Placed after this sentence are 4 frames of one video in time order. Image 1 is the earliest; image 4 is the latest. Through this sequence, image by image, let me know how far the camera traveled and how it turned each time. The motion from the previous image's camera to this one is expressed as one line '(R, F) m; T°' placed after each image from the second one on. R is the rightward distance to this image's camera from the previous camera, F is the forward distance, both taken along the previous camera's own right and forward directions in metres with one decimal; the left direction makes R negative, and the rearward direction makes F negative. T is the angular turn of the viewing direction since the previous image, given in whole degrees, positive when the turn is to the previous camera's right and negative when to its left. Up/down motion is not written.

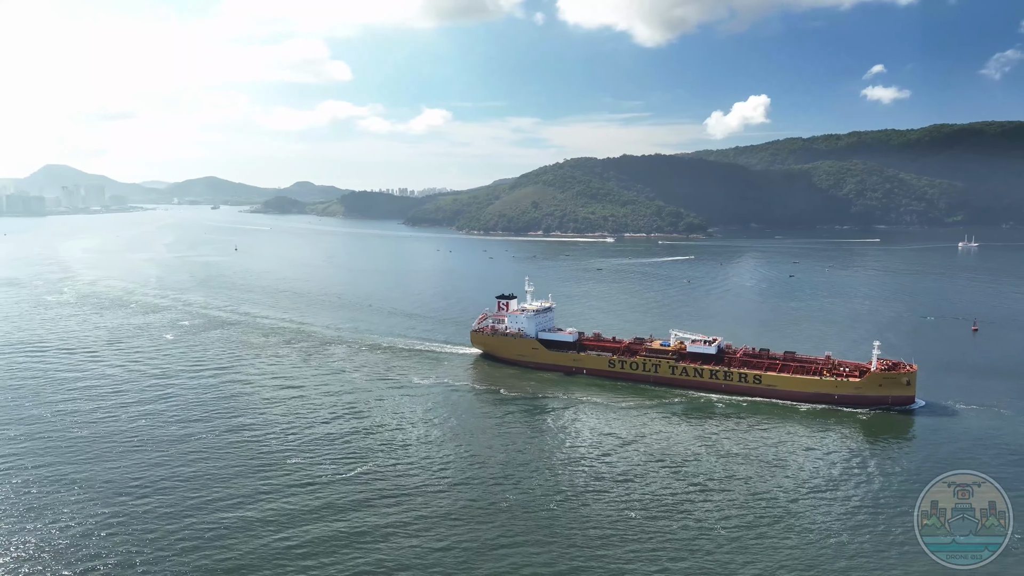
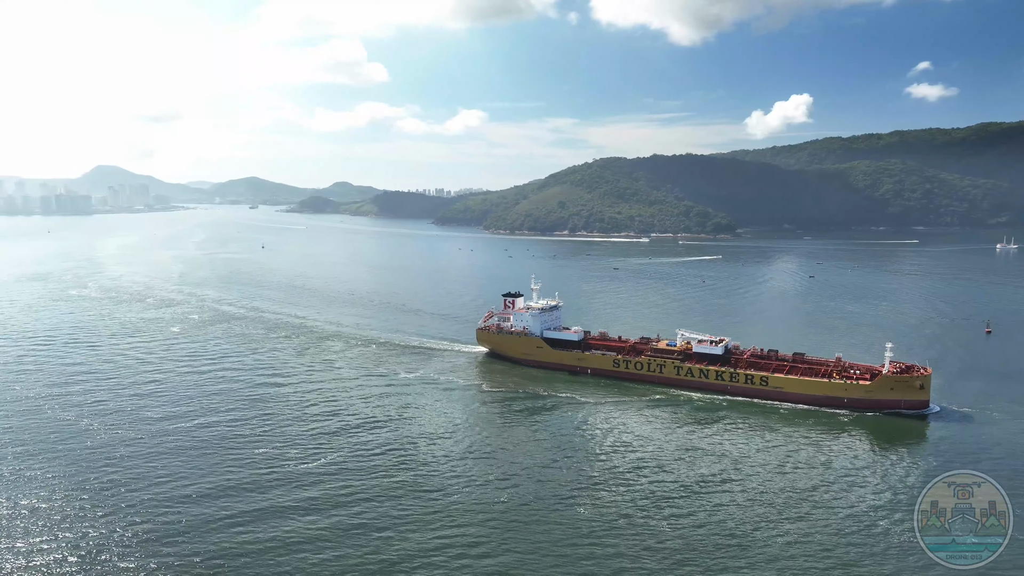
(+1.9, +0.2) m; -3°
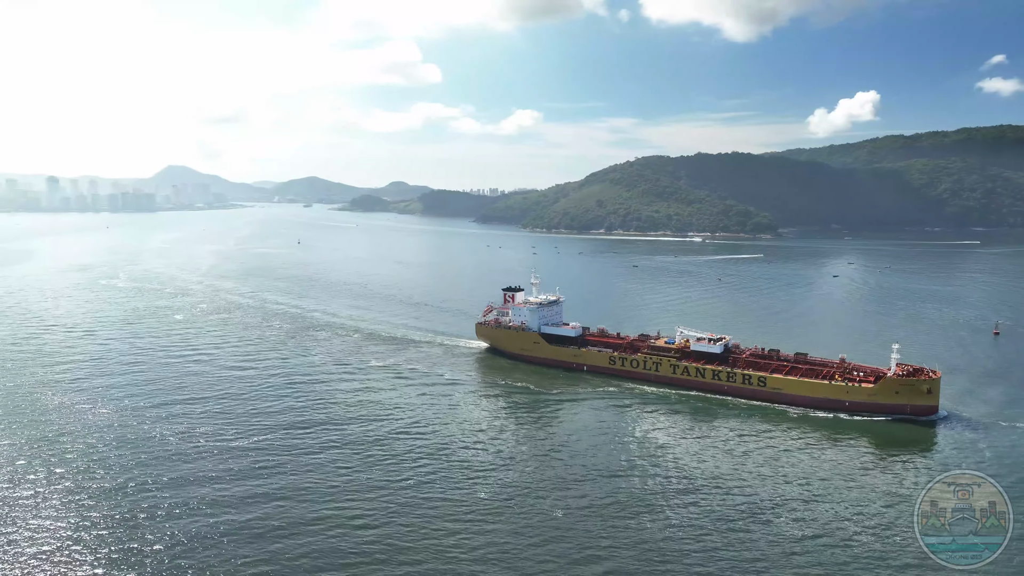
(+3.4, +0.1) m; -4°
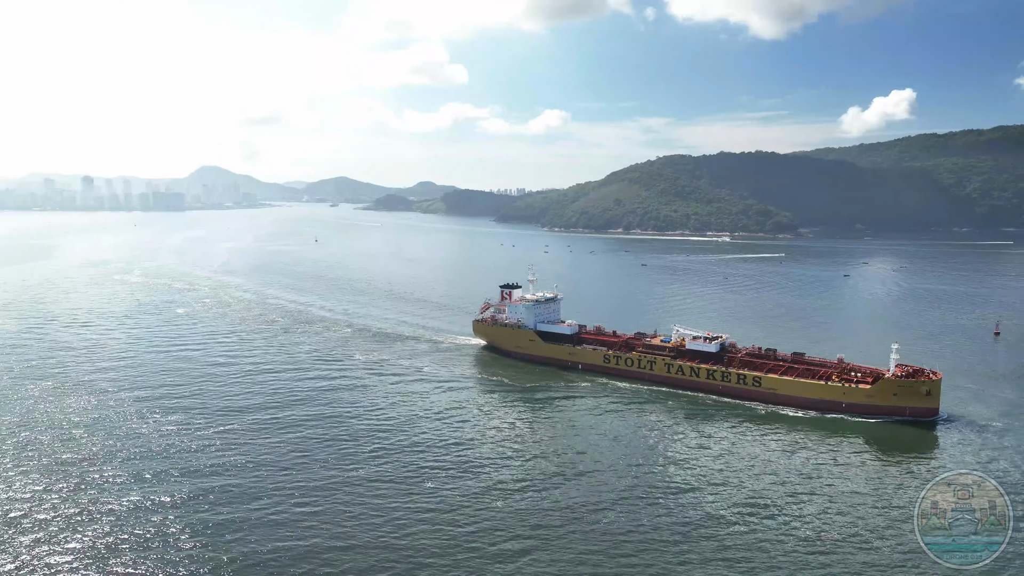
(+1.9, -0.1) m; -2°
